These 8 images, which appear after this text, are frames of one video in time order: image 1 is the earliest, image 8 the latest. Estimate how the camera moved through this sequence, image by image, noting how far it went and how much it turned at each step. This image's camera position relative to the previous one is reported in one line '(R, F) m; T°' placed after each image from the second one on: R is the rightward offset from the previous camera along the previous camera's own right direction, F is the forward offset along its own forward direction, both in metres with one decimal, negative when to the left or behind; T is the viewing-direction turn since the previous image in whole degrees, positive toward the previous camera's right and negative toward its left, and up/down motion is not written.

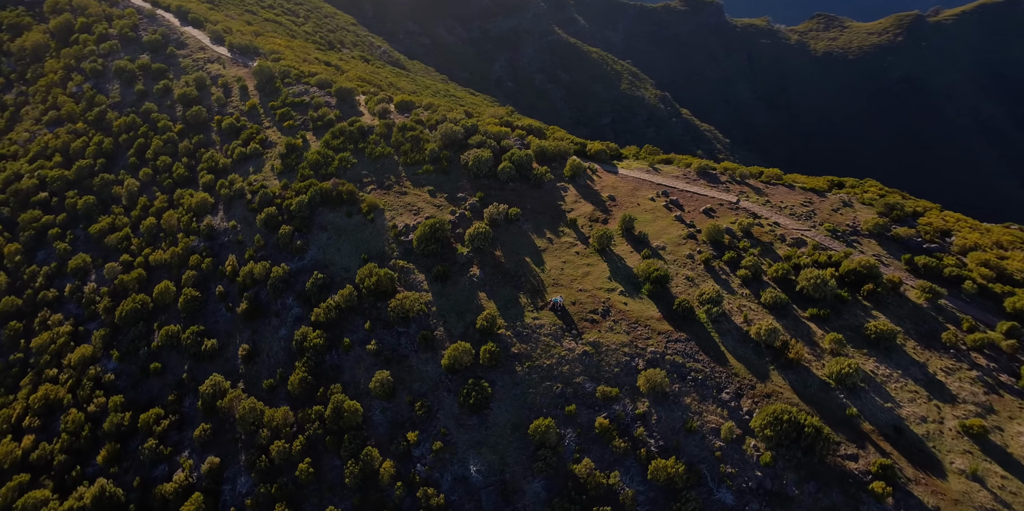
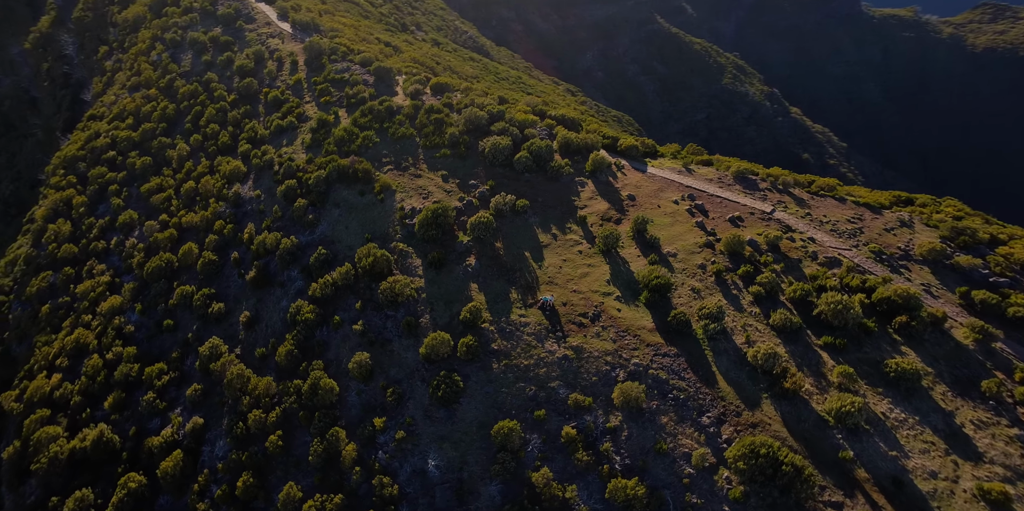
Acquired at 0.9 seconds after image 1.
(+5.7, +2.1) m; -7°
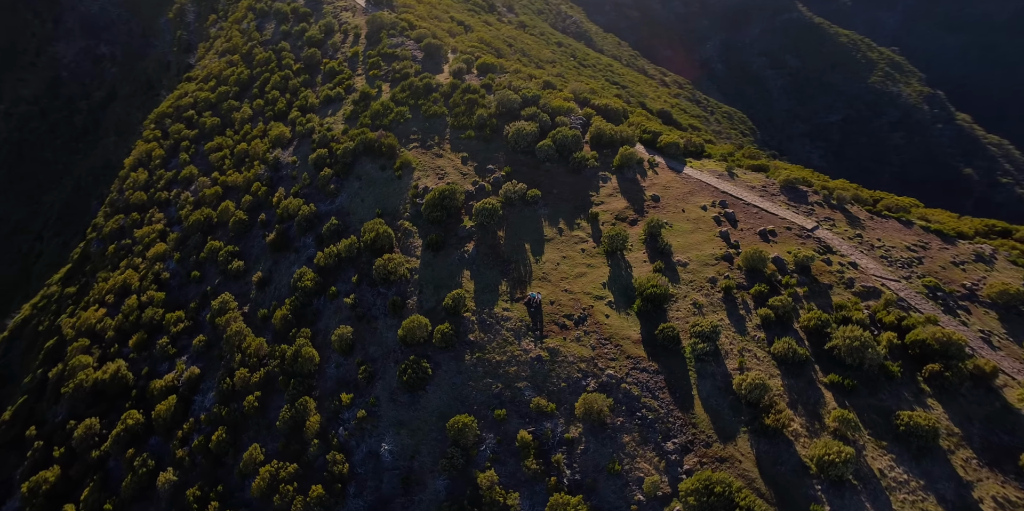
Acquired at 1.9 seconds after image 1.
(+6.4, +2.2) m; -8°
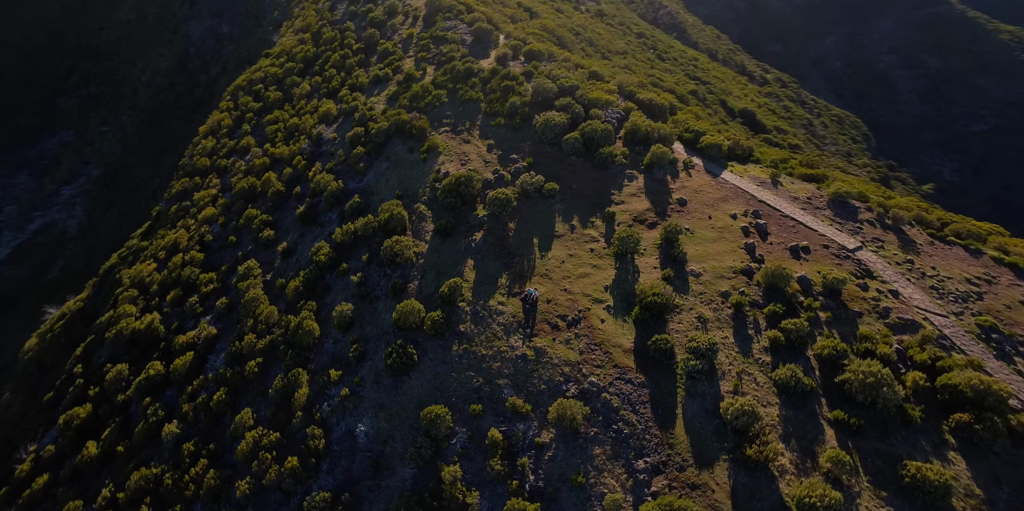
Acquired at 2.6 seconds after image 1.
(+4.8, +1.4) m; -7°
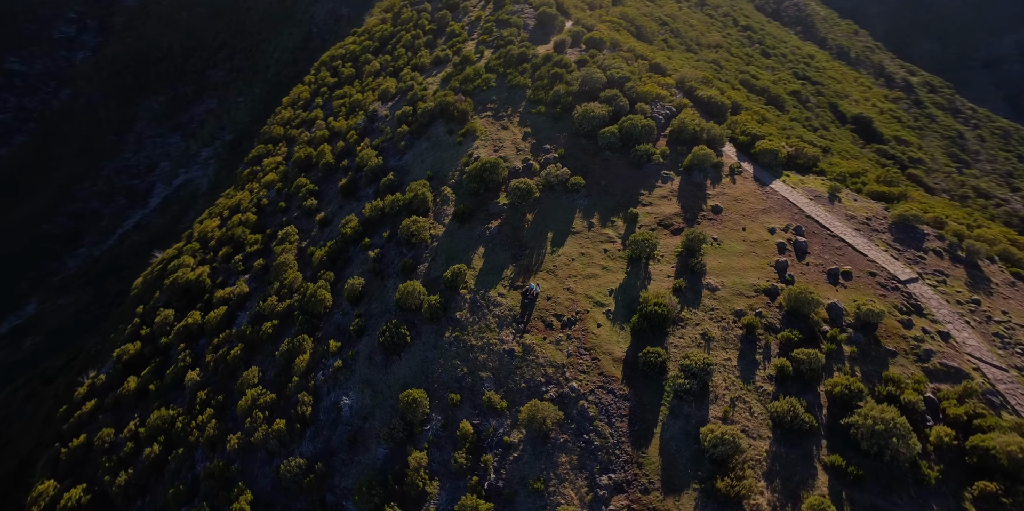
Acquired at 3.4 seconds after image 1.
(+5.2, +1.3) m; -8°
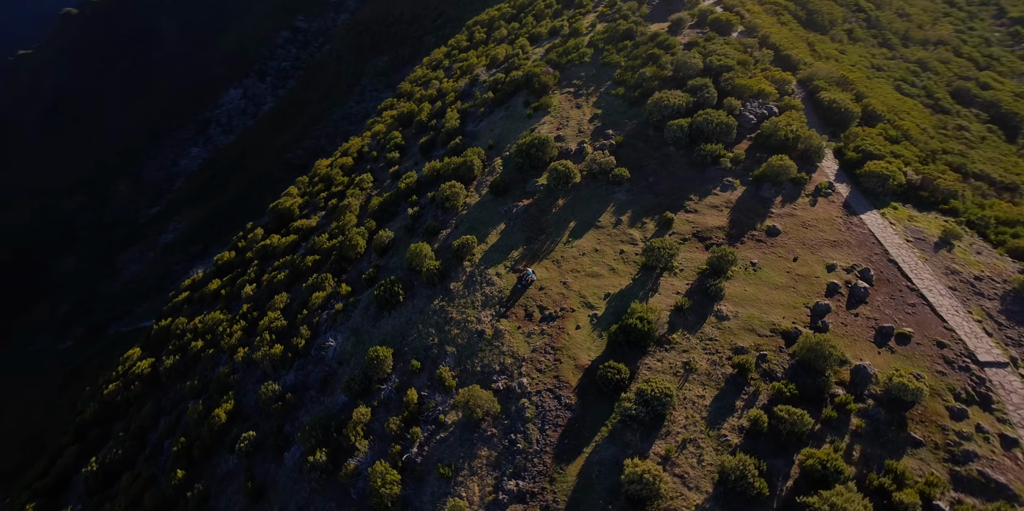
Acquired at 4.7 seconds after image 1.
(+9.6, +2.4) m; -15°
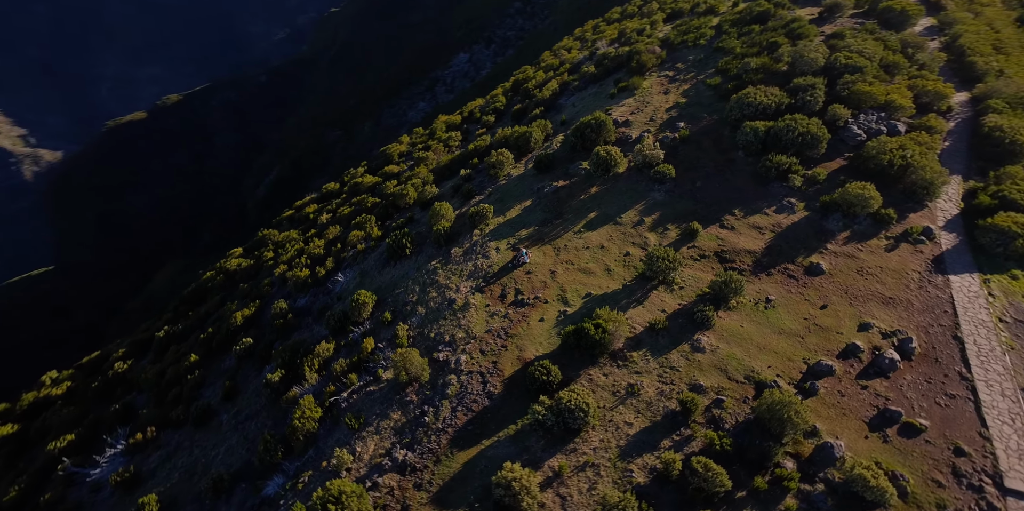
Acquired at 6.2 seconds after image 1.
(+10.6, +2.0) m; -16°
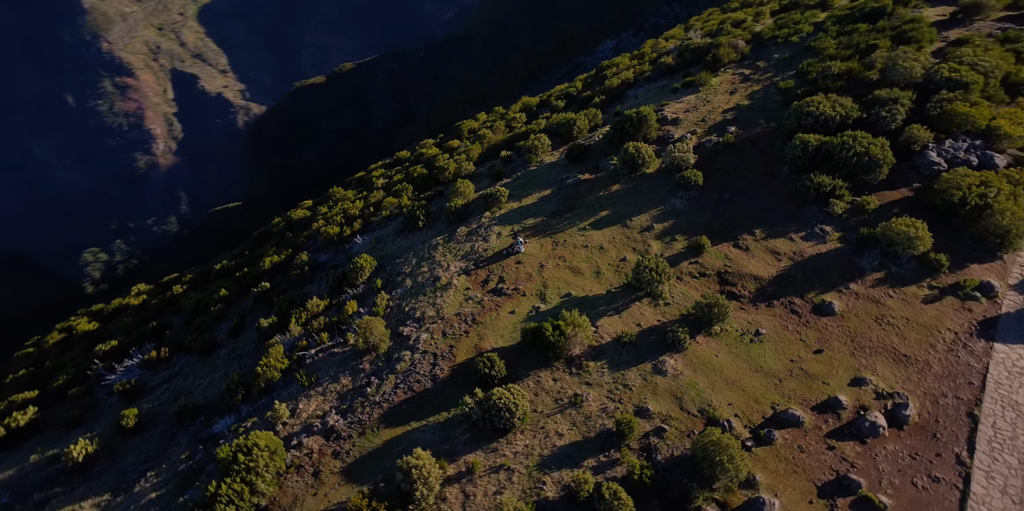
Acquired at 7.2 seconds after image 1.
(+7.5, +1.0) m; -11°
